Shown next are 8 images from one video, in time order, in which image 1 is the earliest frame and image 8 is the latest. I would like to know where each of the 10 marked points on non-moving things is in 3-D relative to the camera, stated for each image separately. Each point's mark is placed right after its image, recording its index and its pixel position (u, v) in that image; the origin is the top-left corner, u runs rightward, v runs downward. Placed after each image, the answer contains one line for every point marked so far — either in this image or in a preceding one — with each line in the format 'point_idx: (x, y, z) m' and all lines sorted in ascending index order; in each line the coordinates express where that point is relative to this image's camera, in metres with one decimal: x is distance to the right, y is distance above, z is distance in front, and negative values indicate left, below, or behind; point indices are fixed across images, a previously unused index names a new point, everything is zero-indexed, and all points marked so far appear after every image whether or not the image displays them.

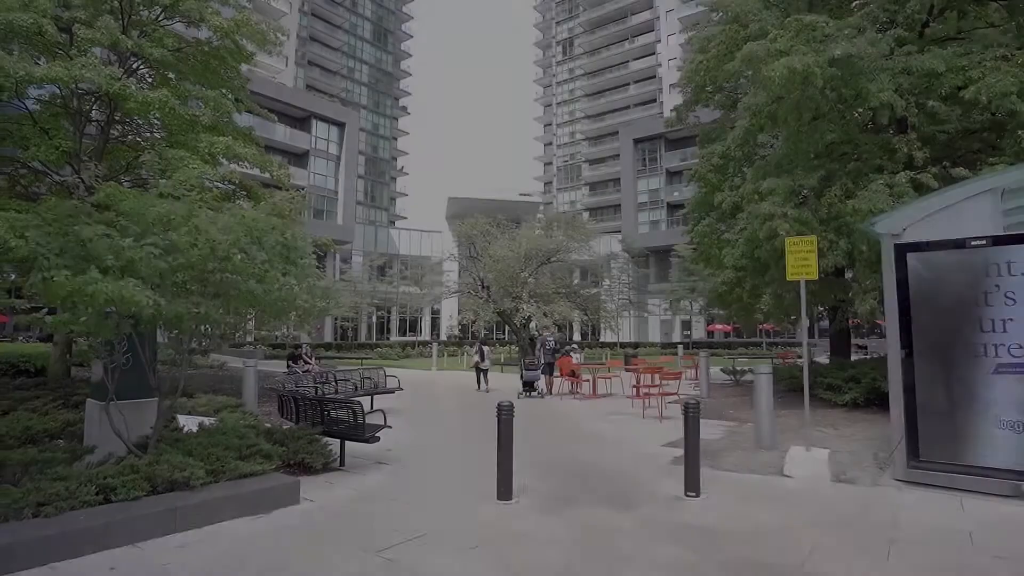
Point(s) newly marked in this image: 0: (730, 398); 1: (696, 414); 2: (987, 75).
0: (+4.3, -2.2, +12.2) m
1: (+1.5, -1.1, +5.1) m
2: (+6.6, +2.9, +8.5) m
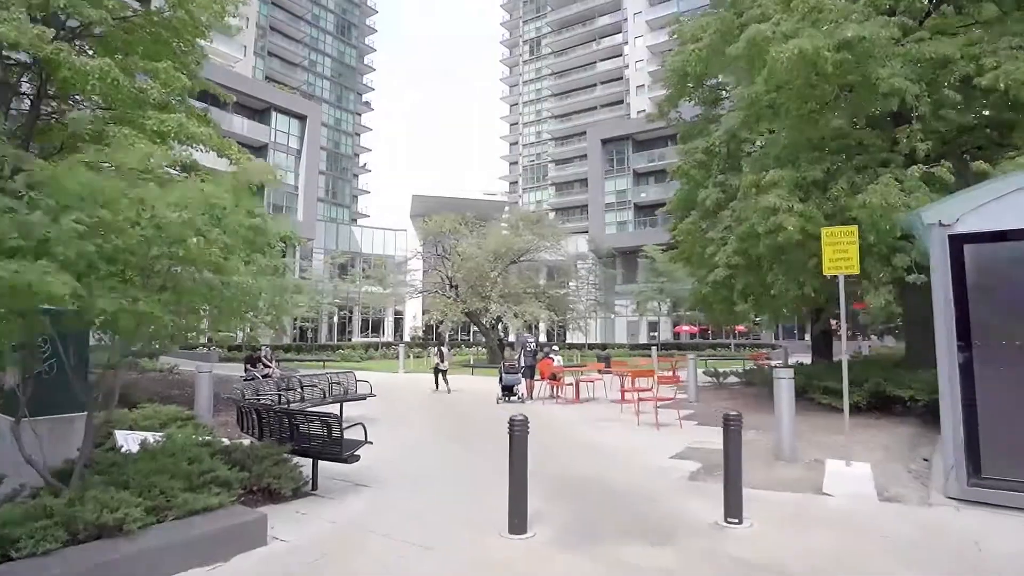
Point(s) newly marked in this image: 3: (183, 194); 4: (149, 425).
0: (+3.9, -2.2, +11.7) m
1: (+1.6, -1.0, +4.4) m
2: (+6.5, +3.0, +8.1) m
3: (-2.2, +0.6, +4.1) m
4: (-3.9, -1.5, +6.6) m
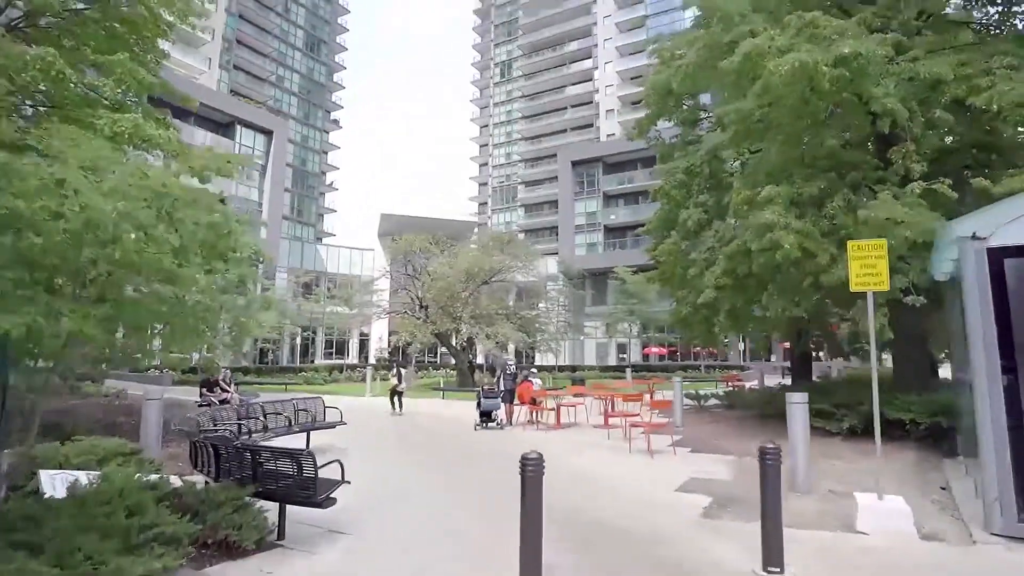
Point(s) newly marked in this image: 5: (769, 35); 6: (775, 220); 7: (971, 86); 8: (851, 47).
0: (+3.6, -2.6, +11.2) m
1: (+1.6, -1.1, +3.8) m
2: (+6.3, +2.7, +8.0) m
3: (-2.2, +0.6, +3.4) m
4: (-4.0, -1.6, +5.8) m
5: (+3.8, +3.7, +9.0) m
6: (+3.7, +0.9, +8.5) m
7: (+6.3, +2.8, +8.5) m
8: (+4.4, +3.1, +8.0) m
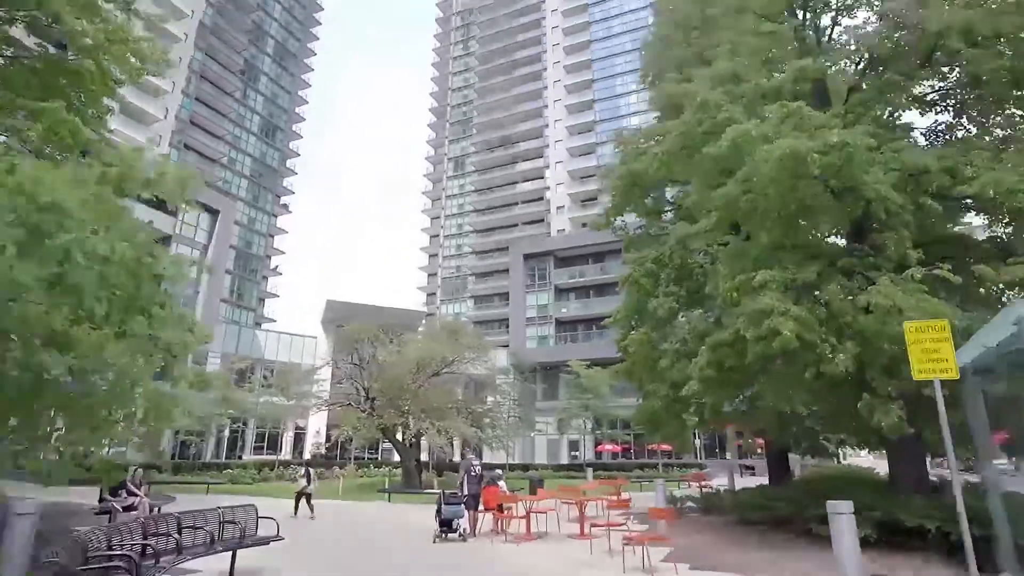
0: (+3.0, -4.1, +10.1) m
1: (+1.8, -1.5, +2.8) m
2: (+6.1, +1.5, +7.9) m
3: (-1.9, +0.4, +2.3) m
4: (-4.1, -2.1, +4.2) m
5: (+3.5, +2.4, +8.8) m
6: (+3.4, -0.2, +7.9) m
7: (+6.1, +1.5, +8.4) m
8: (+4.2, +2.0, +7.9) m
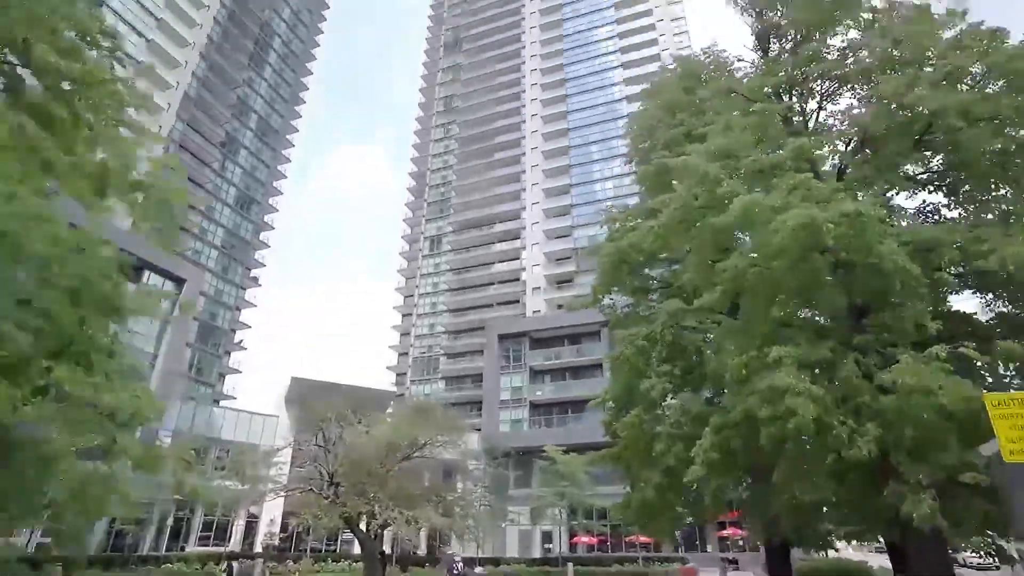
0: (+2.7, -5.2, +8.9) m
1: (+1.9, -1.6, +2.0) m
2: (+6.1, +0.5, +7.6) m
3: (-1.7, +0.4, +1.6) m
4: (-3.9, -2.3, +3.0) m
5: (+3.5, +1.4, +8.6) m
6: (+3.3, -1.1, +7.3) m
7: (+6.0, +0.5, +8.1) m
8: (+4.2, +1.0, +7.5) m
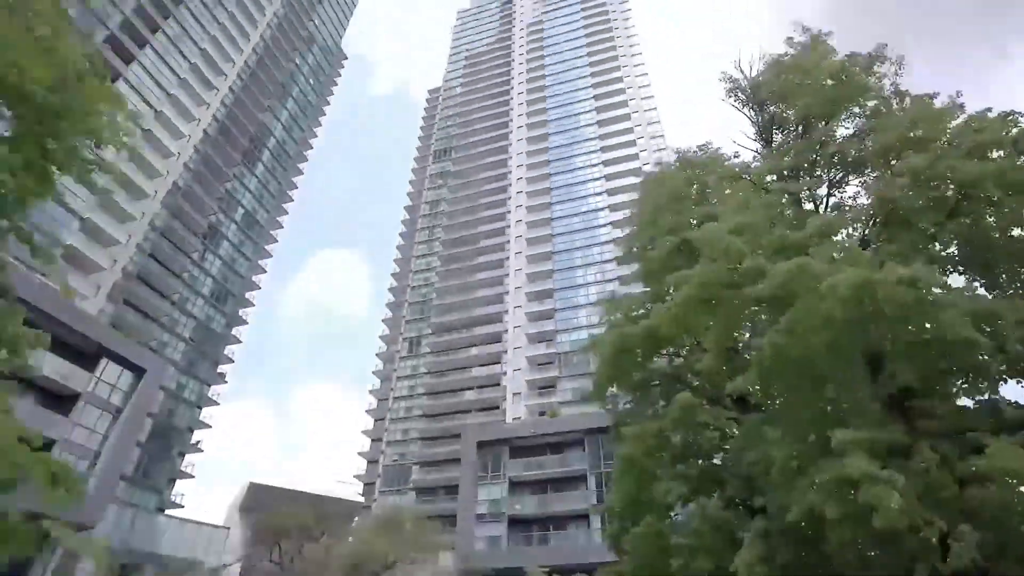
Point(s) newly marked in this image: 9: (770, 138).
0: (+2.7, -6.1, +6.8) m
1: (+2.3, -1.3, +0.7) m
2: (+6.2, -0.3, +6.7) m
3: (-1.3, +0.9, +0.5) m
4: (-3.7, -1.9, +1.3) m
5: (+3.6, +0.5, +7.7) m
6: (+3.5, -1.8, +6.0) m
7: (+6.2, -0.5, +7.2) m
8: (+4.4, +0.3, +6.7) m
9: (+5.6, +3.2, +13.4) m
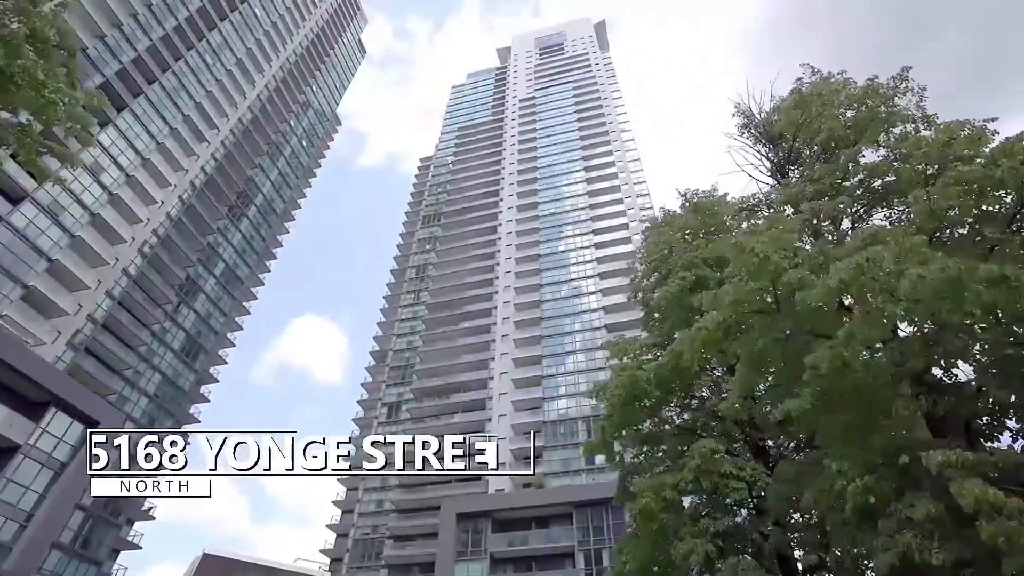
0: (+2.7, -6.0, +4.9) m
1: (+2.6, -0.5, -0.6) m
2: (+6.4, -0.4, +5.6) m
3: (-0.9, +1.8, -0.6) m
4: (-3.4, -0.9, -0.2) m
5: (+3.8, +0.4, +6.7) m
6: (+3.6, -1.6, +4.7) m
7: (+6.3, -0.5, +6.1) m
8: (+4.5, +0.3, +5.6) m
9: (+5.6, +2.4, +12.7) m
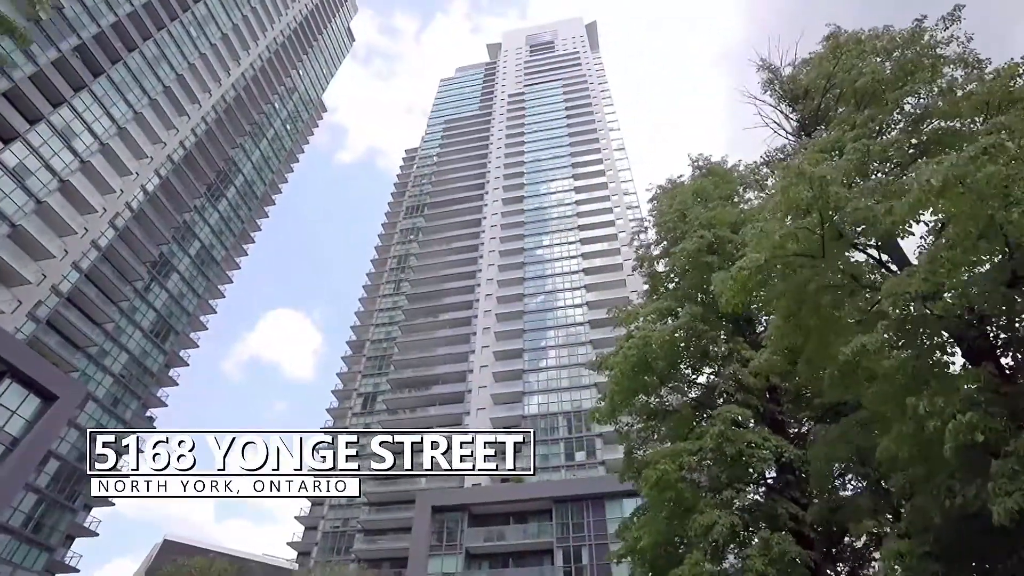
0: (+2.8, -5.2, +4.0) m
1: (+3.1, +0.3, -1.4) m
2: (+6.7, +0.3, +4.9) m
3: (-0.3, +2.8, -1.5) m
4: (-2.9, +0.1, -1.2) m
5: (+4.1, +1.1, +5.9) m
6: (+3.9, -0.9, +3.8) m
7: (+6.6, +0.1, +5.4) m
8: (+4.9, +1.0, +4.9) m
9: (+5.8, +3.0, +12.0) m
